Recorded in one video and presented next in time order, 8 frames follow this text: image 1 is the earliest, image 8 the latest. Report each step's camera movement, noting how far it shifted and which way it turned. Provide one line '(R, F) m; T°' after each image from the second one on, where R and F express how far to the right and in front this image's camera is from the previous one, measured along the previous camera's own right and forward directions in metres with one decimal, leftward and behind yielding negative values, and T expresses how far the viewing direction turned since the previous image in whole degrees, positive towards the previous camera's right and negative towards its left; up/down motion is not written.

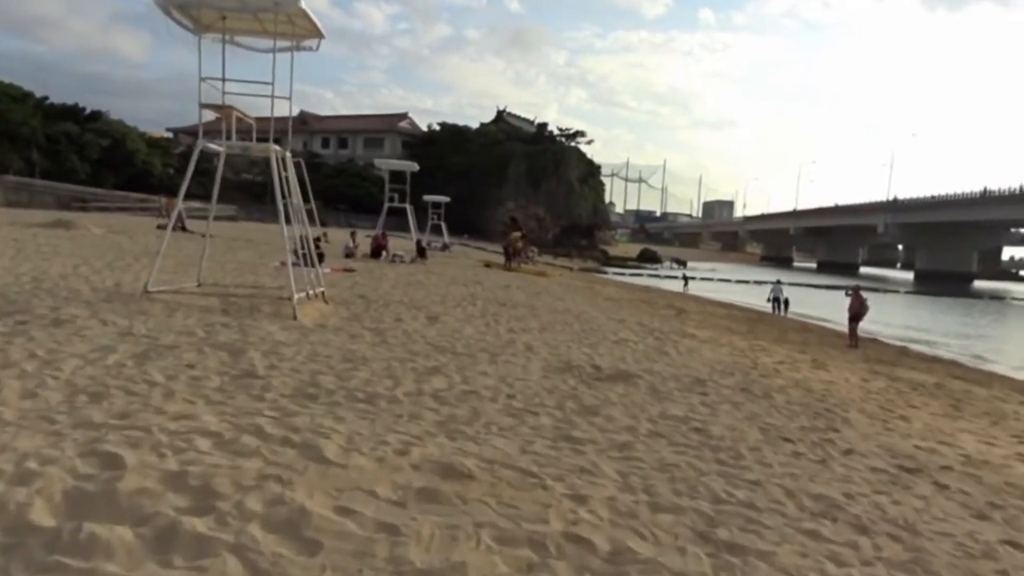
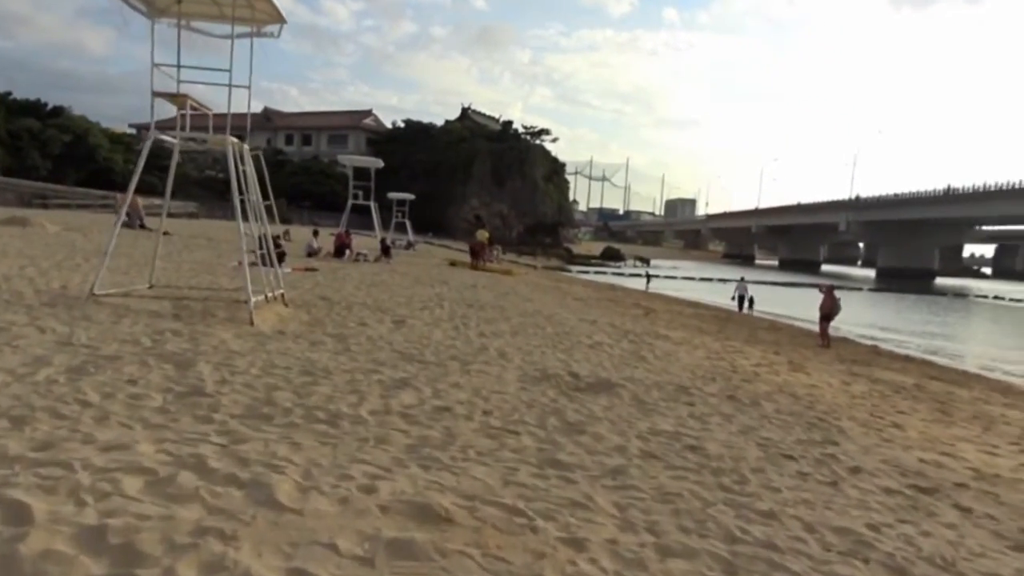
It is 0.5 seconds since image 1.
(-0.1, +0.5) m; +3°
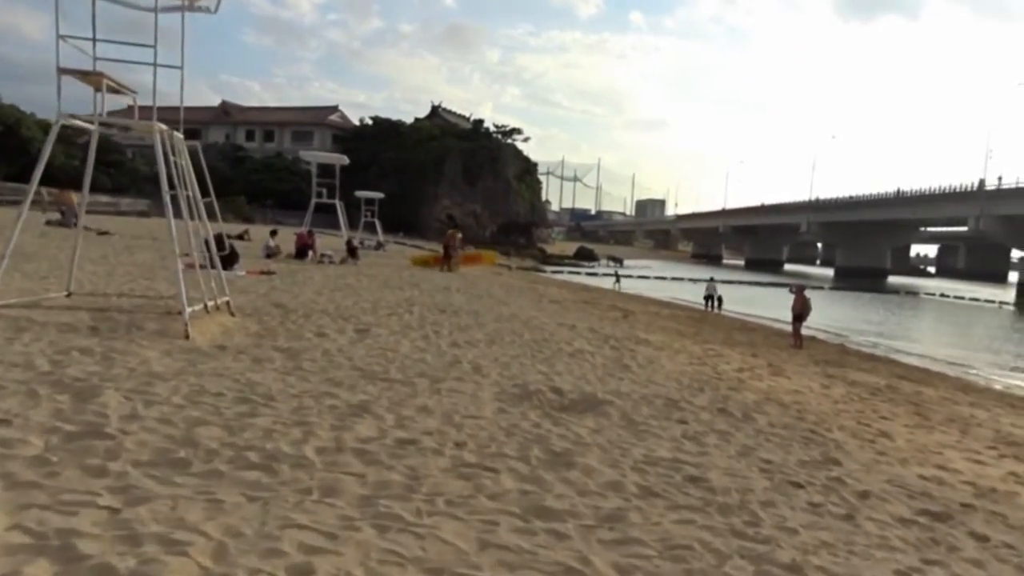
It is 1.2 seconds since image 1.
(0.0, +0.8) m; +3°
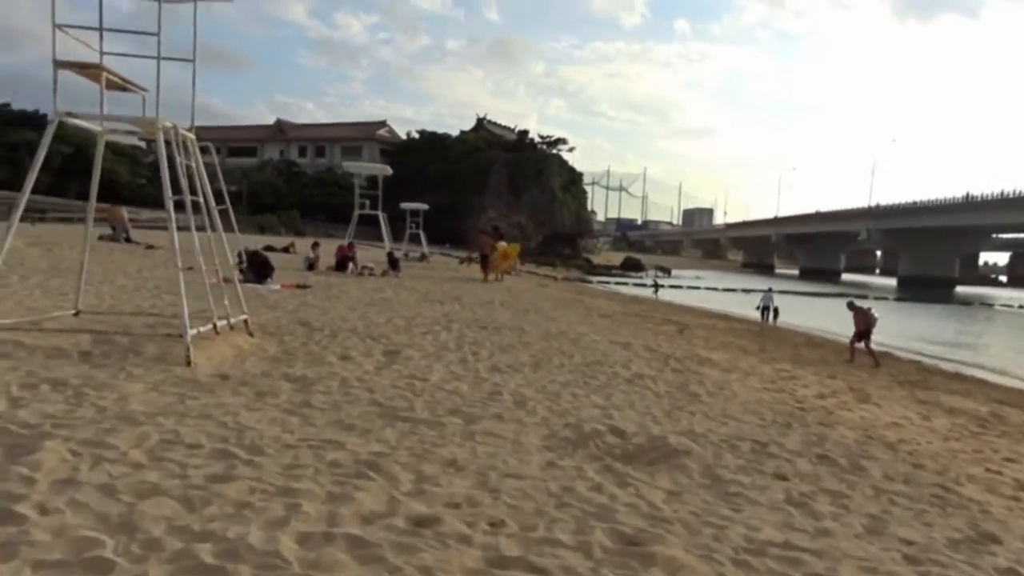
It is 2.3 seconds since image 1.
(-0.1, +1.2) m; -4°
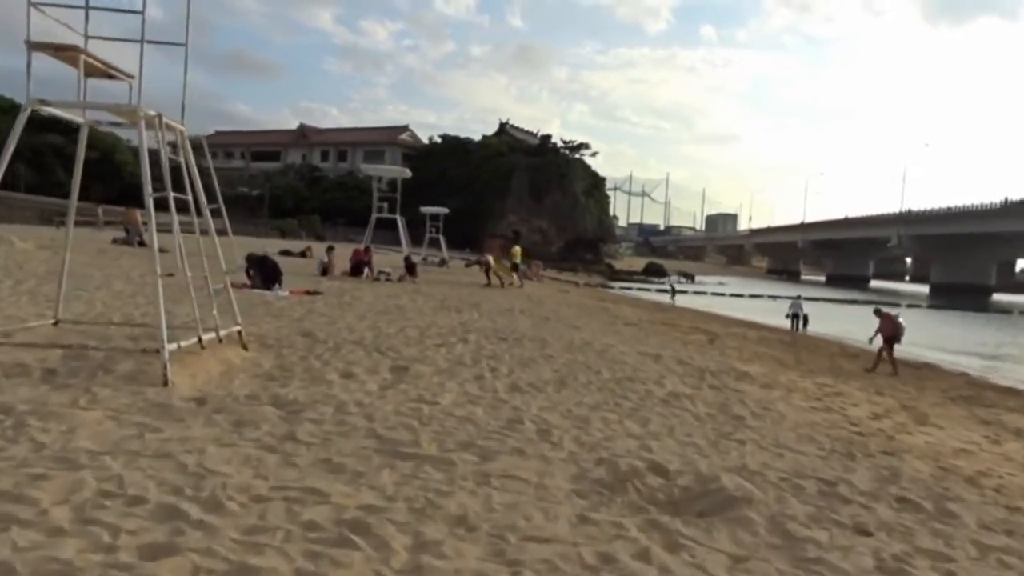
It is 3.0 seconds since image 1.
(0.0, +0.9) m; -2°
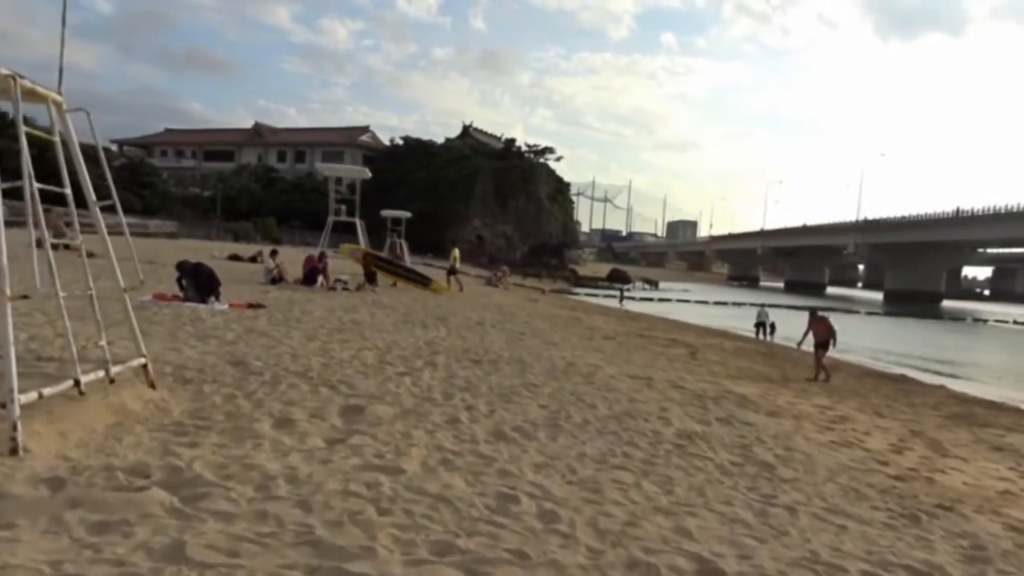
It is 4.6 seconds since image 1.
(-0.2, +1.5) m; +4°
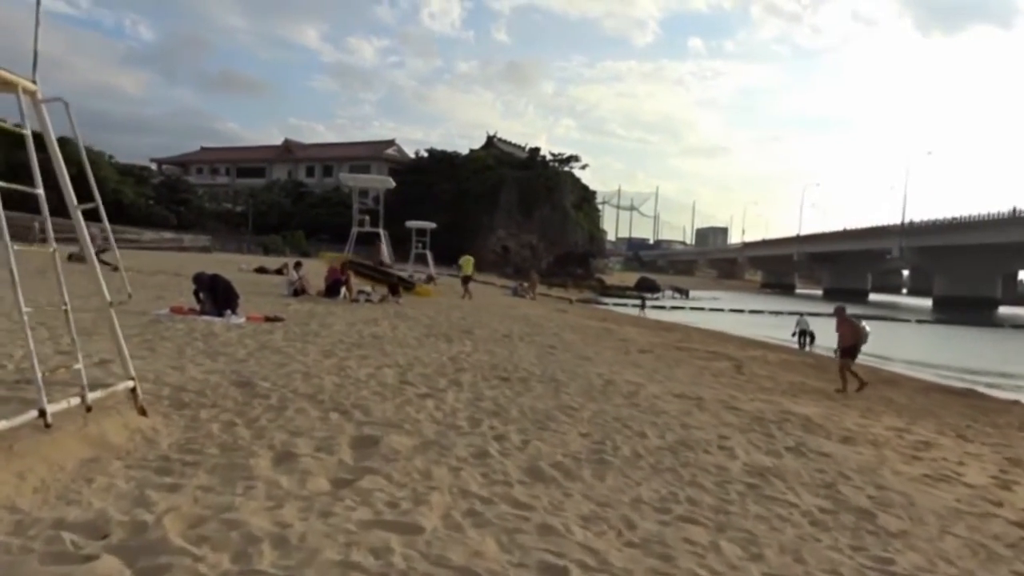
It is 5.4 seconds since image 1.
(-0.1, +0.9) m; -3°
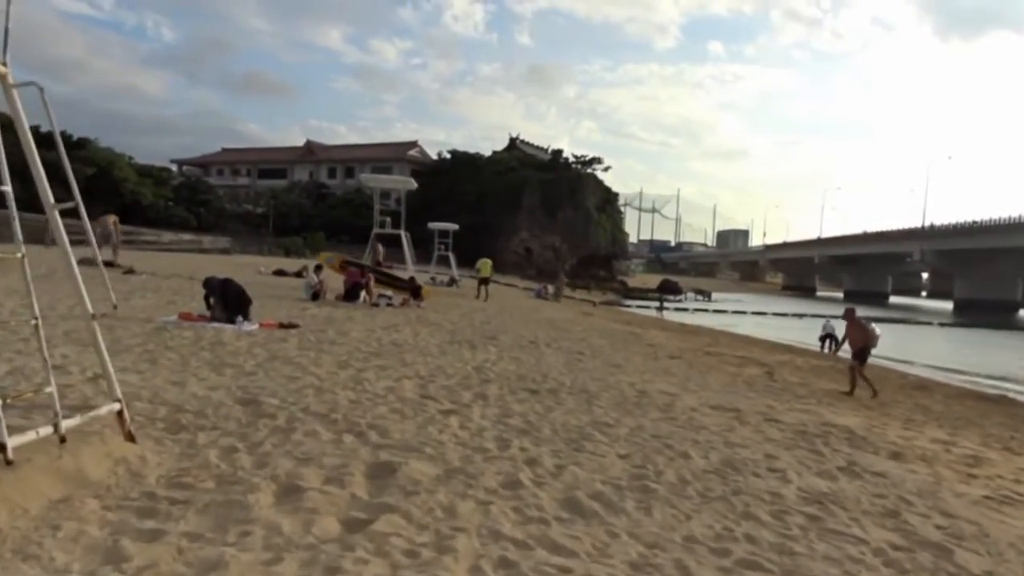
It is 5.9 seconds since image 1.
(-0.1, +0.6) m; -1°
